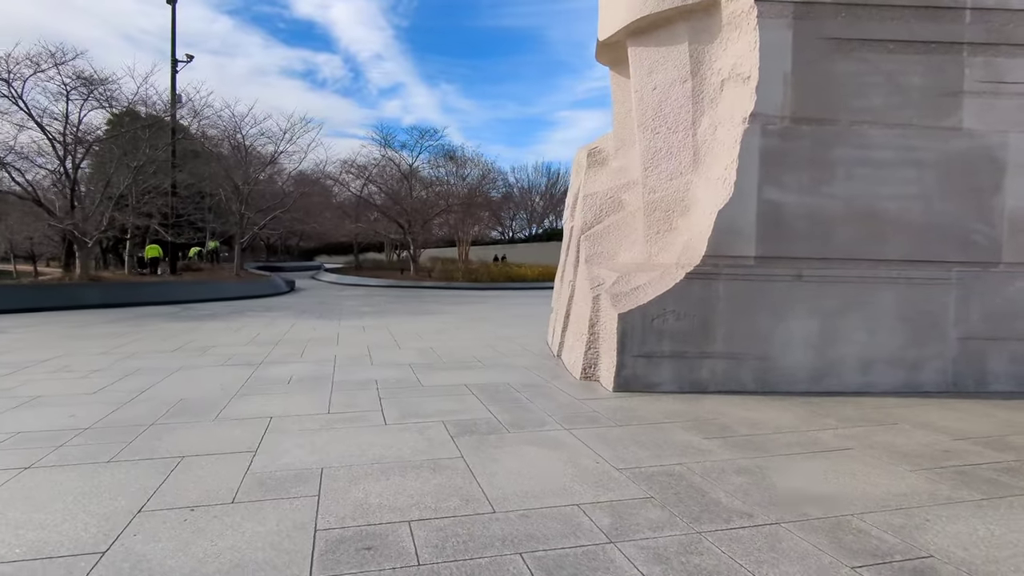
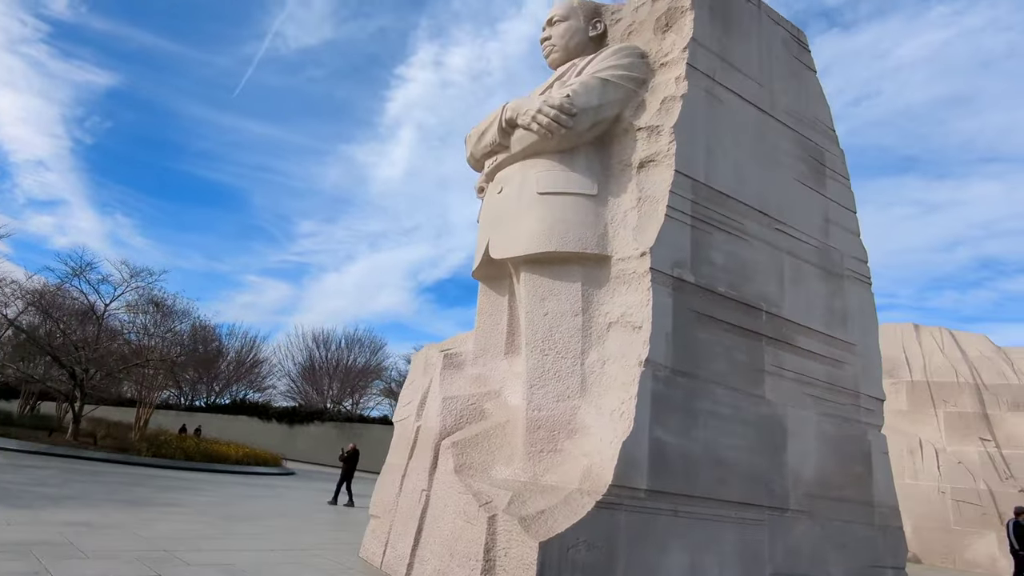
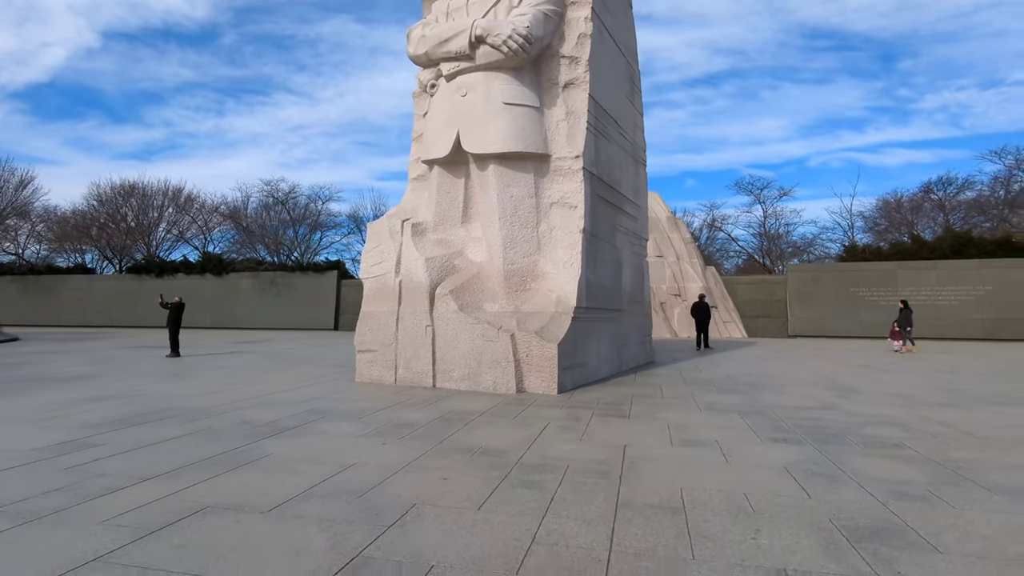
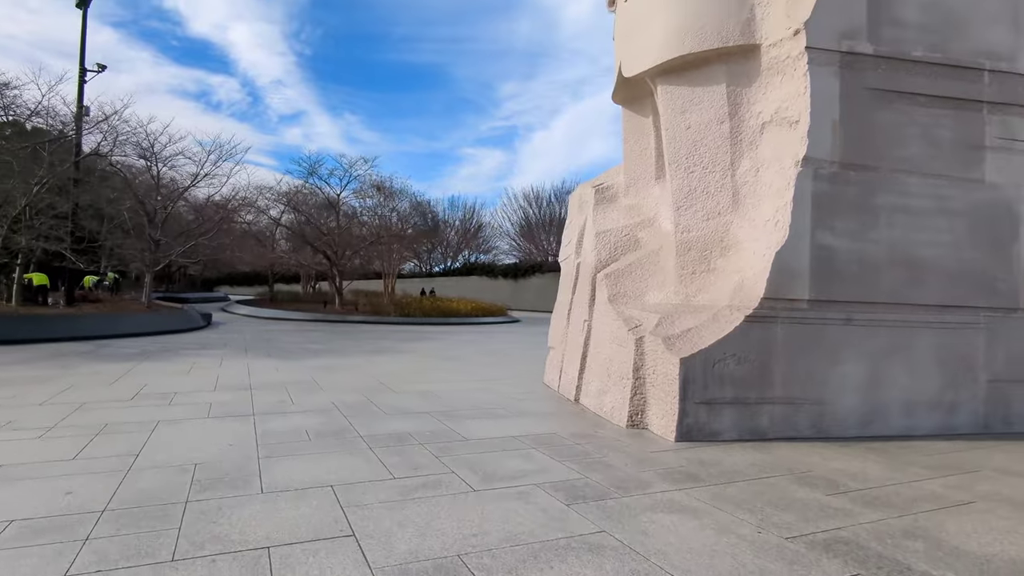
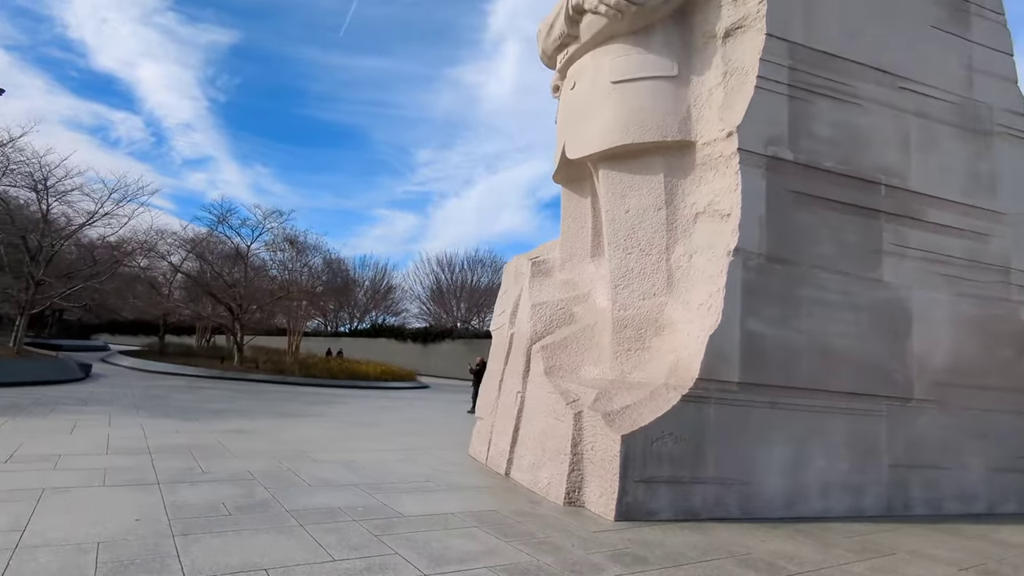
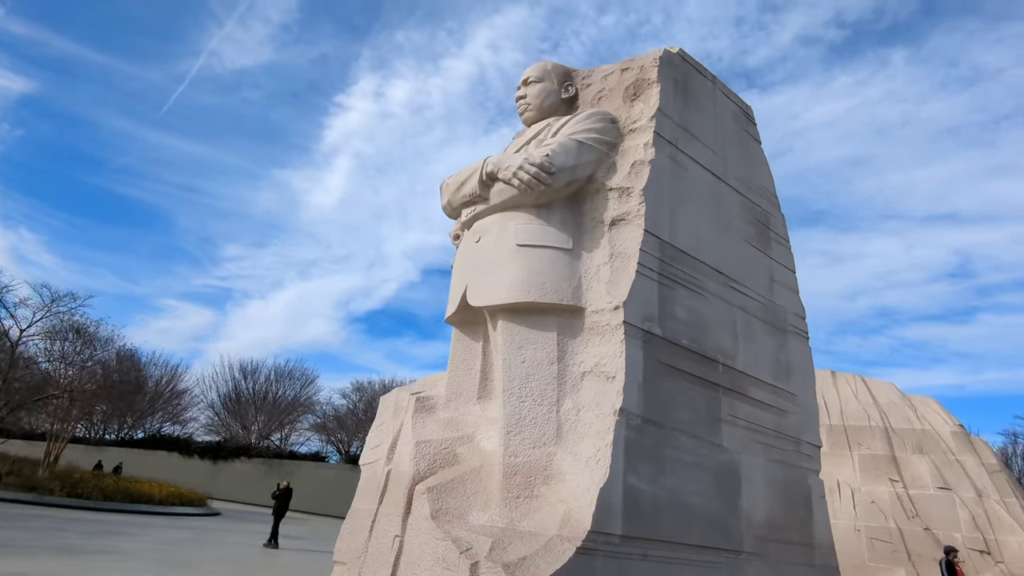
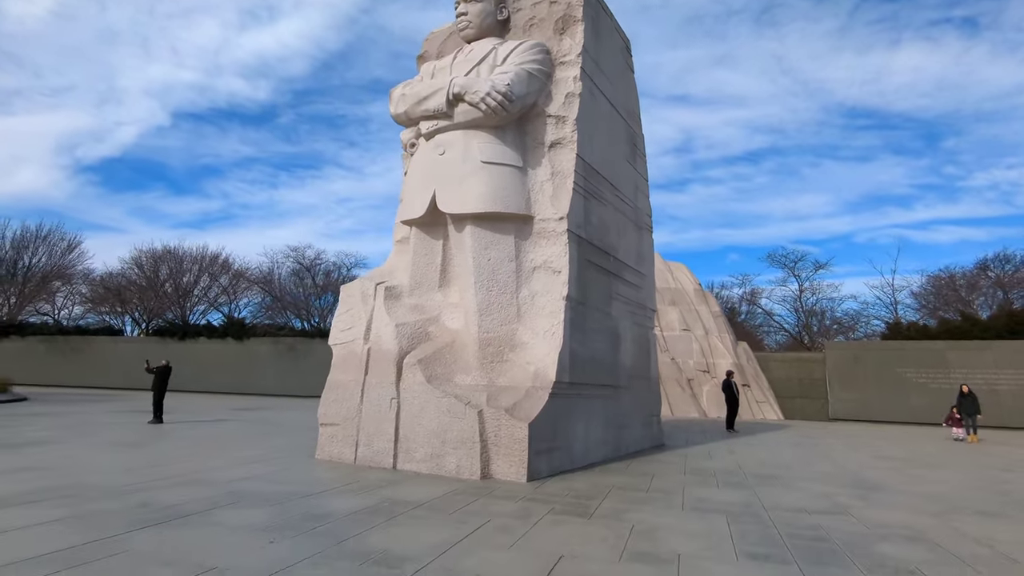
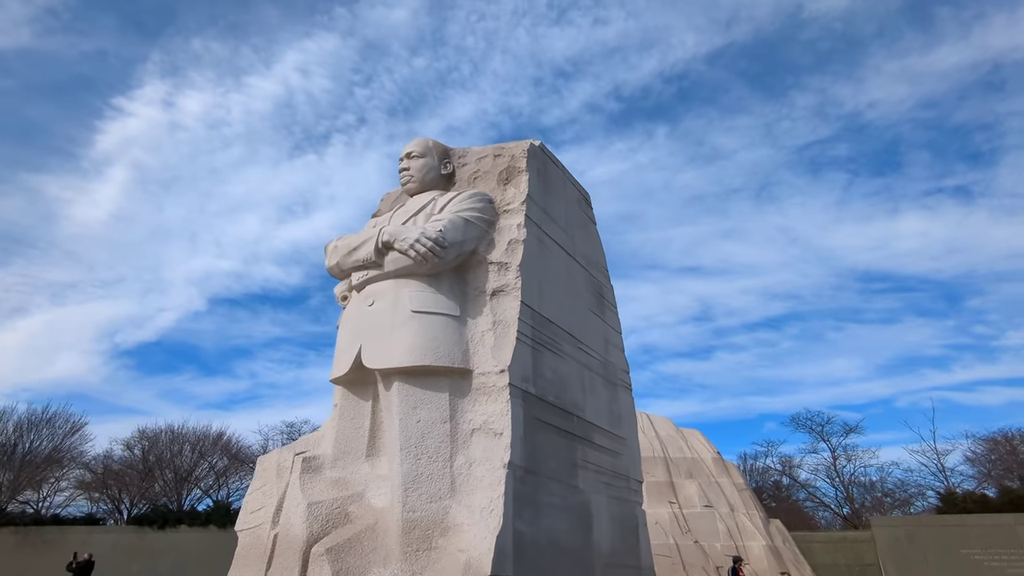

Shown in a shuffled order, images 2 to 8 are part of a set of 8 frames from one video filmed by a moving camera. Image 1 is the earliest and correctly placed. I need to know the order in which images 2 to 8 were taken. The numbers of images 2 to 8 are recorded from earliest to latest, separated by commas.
4, 5, 2, 6, 8, 7, 3
